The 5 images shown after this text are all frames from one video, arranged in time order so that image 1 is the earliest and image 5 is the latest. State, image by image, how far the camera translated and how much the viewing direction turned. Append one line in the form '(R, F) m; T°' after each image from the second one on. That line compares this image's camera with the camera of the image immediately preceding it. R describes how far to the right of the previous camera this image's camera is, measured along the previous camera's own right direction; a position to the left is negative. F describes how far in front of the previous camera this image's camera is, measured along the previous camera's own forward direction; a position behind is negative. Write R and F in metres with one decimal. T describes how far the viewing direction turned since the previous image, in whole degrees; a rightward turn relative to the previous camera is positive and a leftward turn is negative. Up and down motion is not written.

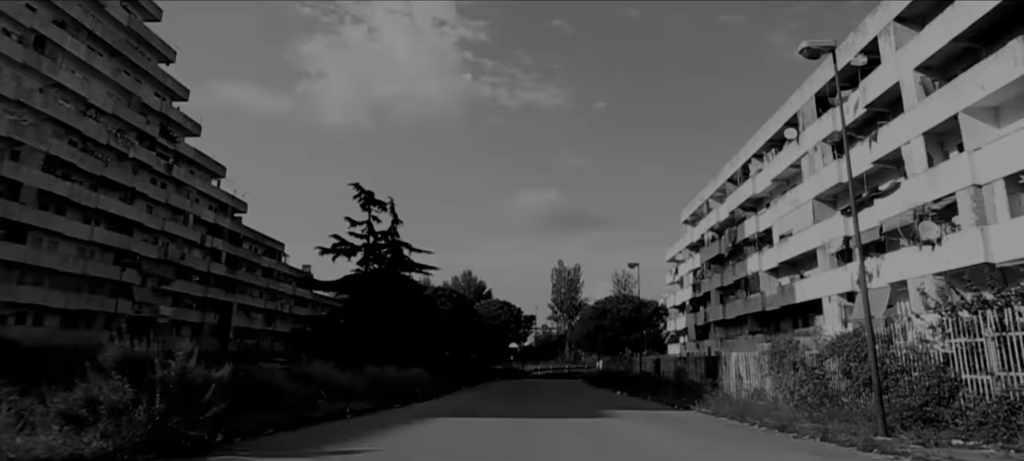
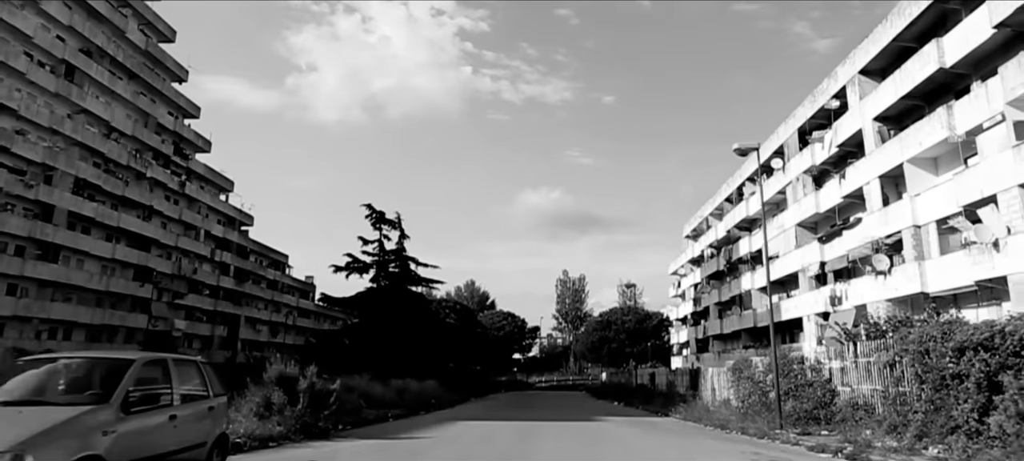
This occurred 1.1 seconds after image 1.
(-0.2, -3.3) m; 0°
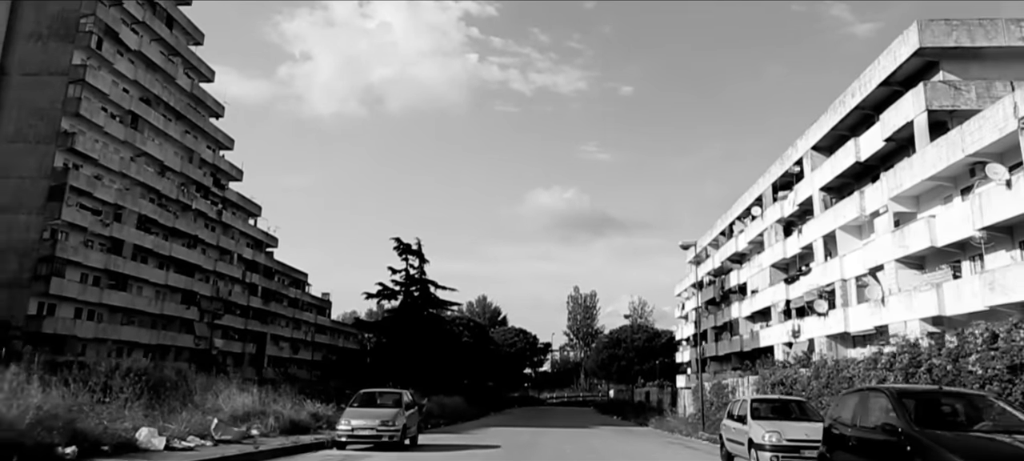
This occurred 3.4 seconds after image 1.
(-0.2, -6.6) m; -1°
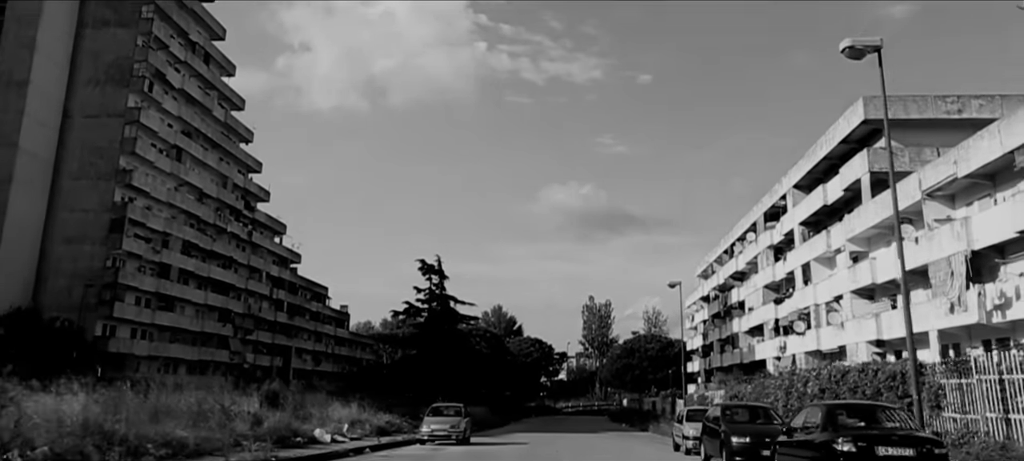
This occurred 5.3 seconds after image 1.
(-0.2, -4.8) m; -1°
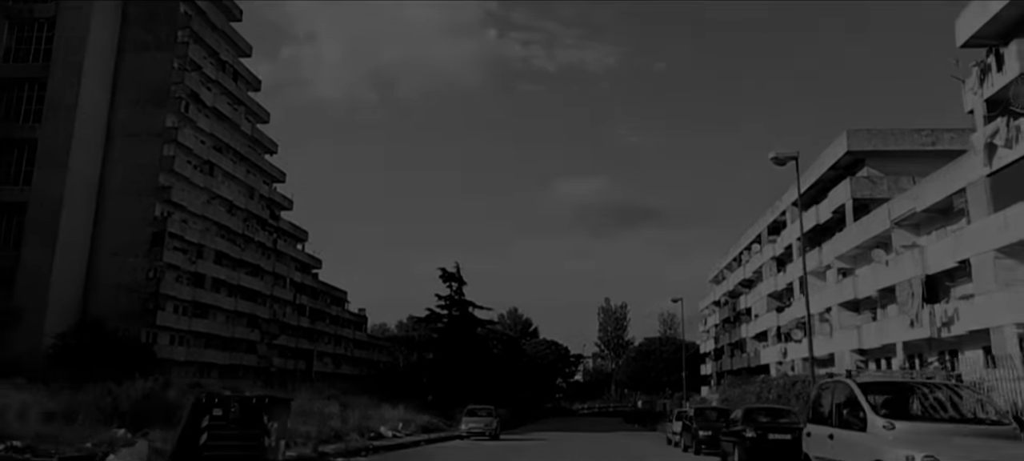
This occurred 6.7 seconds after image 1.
(-0.2, -3.1) m; -1°
